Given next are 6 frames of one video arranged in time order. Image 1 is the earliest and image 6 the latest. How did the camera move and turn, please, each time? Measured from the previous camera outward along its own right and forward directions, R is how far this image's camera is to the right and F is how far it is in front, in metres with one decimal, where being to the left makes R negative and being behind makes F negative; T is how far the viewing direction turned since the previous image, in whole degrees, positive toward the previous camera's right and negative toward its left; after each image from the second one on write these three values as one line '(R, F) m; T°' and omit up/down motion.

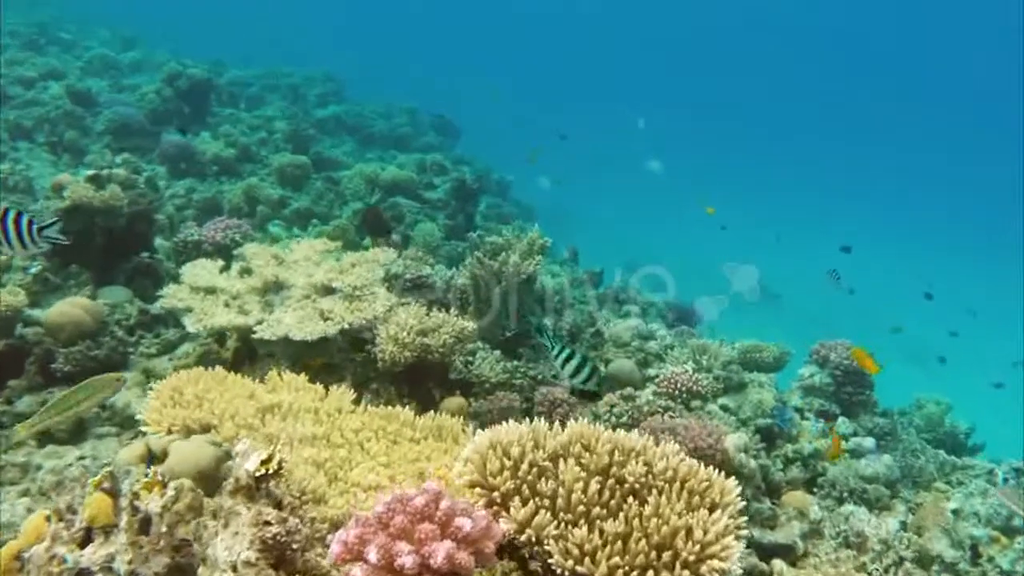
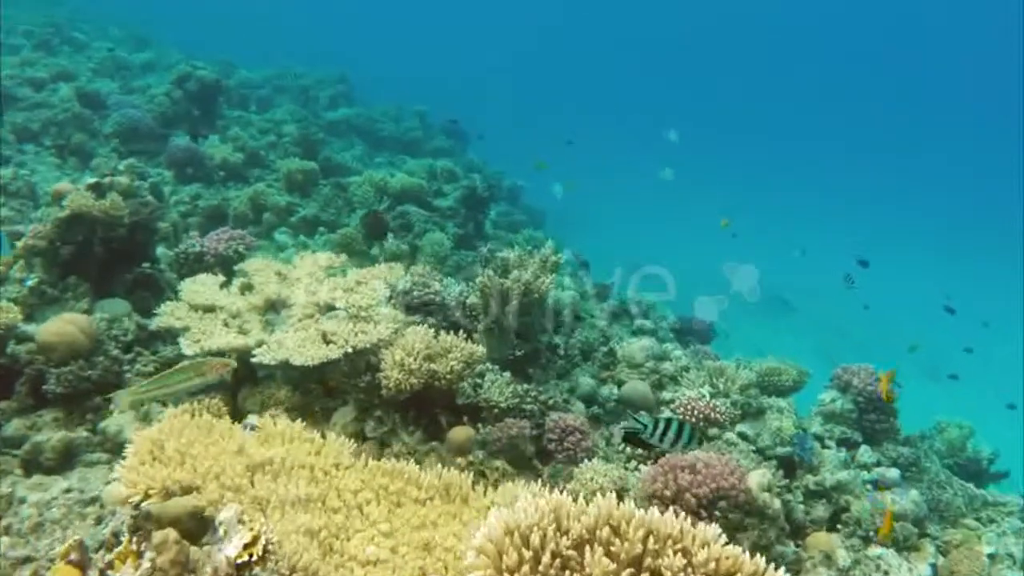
(0.0, +0.2) m; -1°
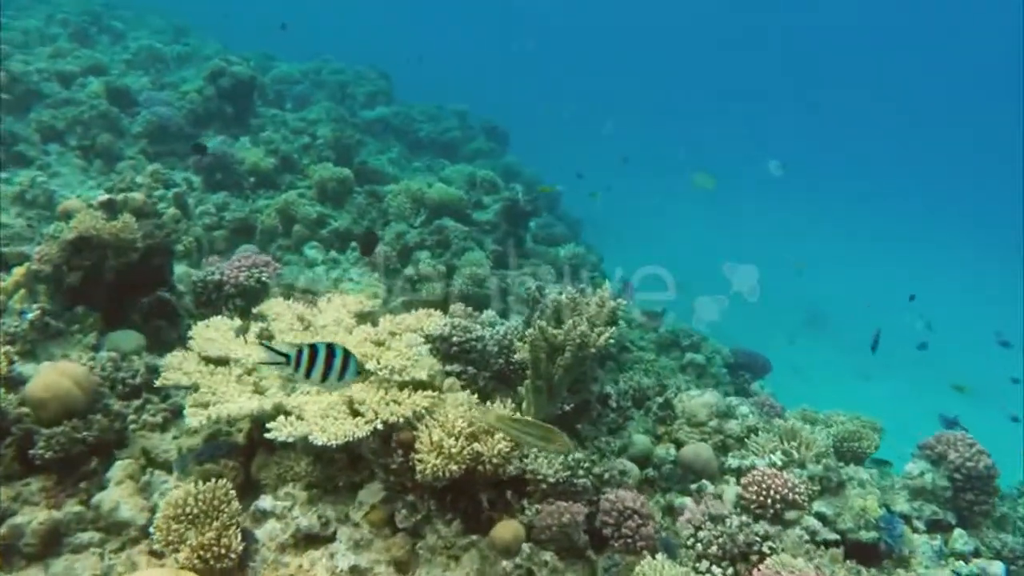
(-0.1, +0.6) m; -2°
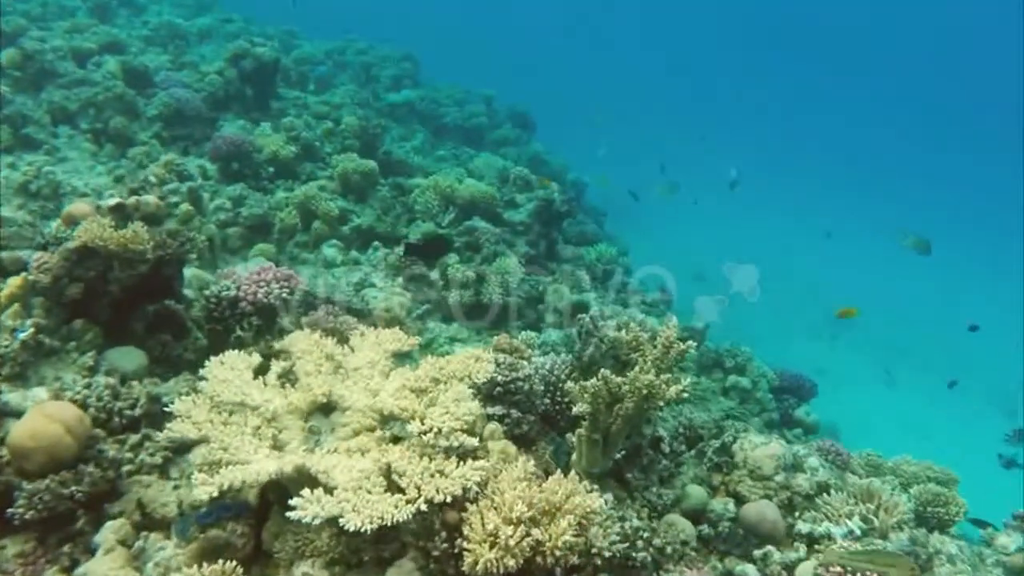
(-0.2, +0.6) m; -1°
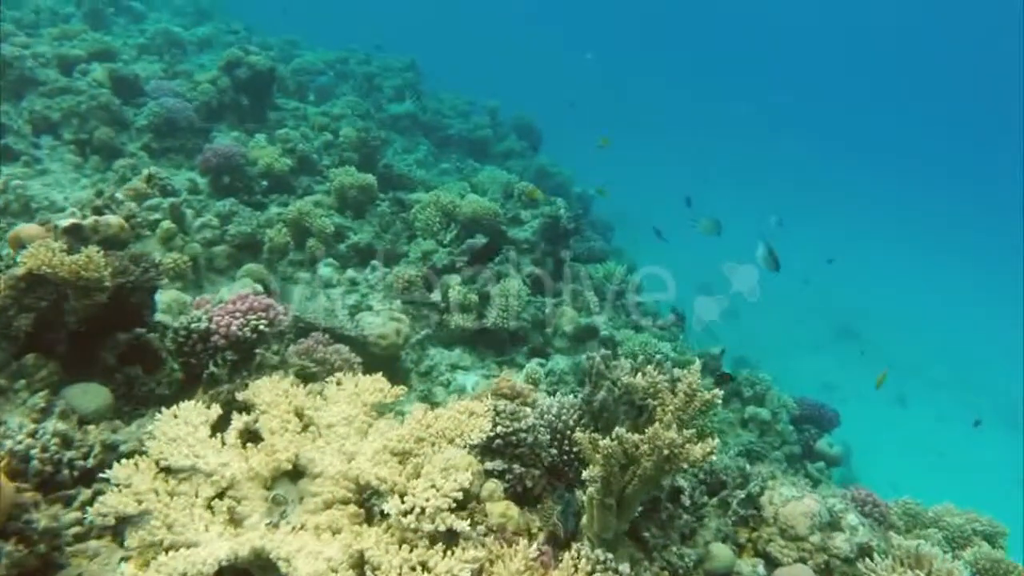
(0.0, +0.6) m; -1°
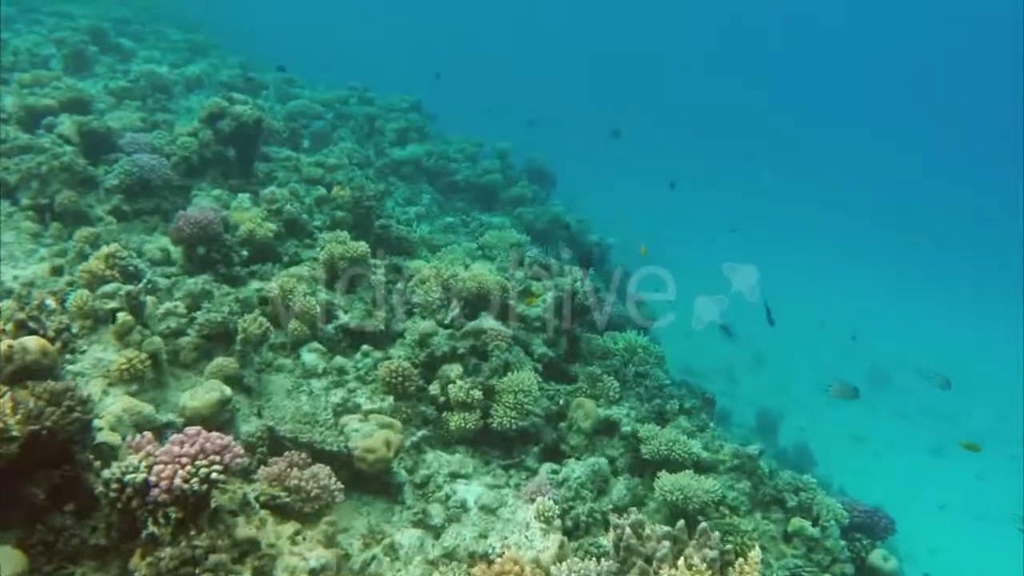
(-0.1, +0.9) m; 0°
